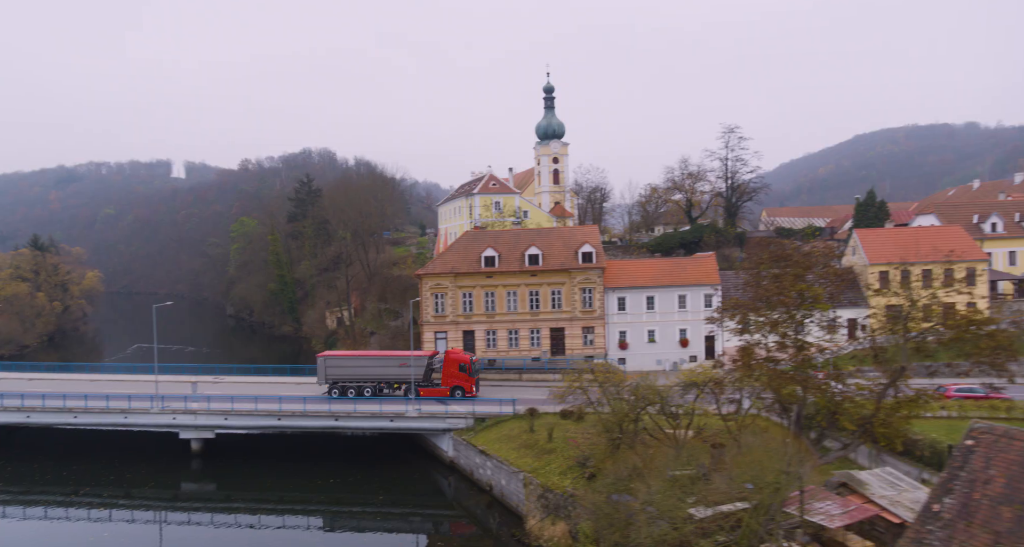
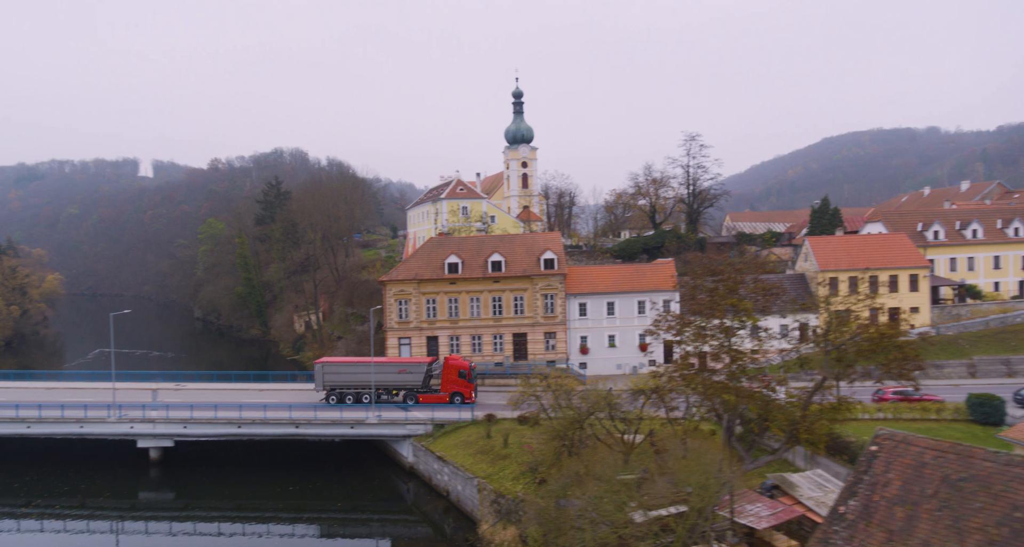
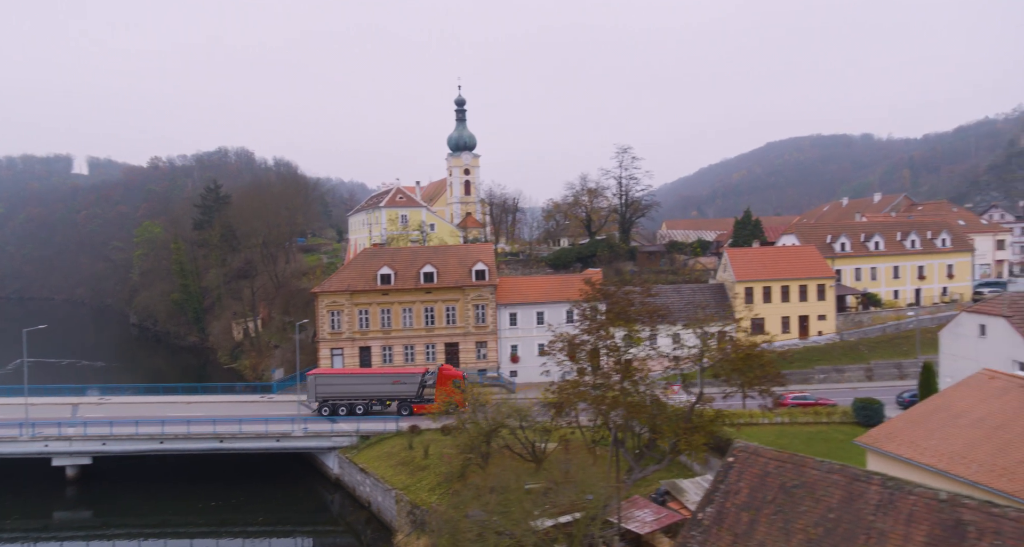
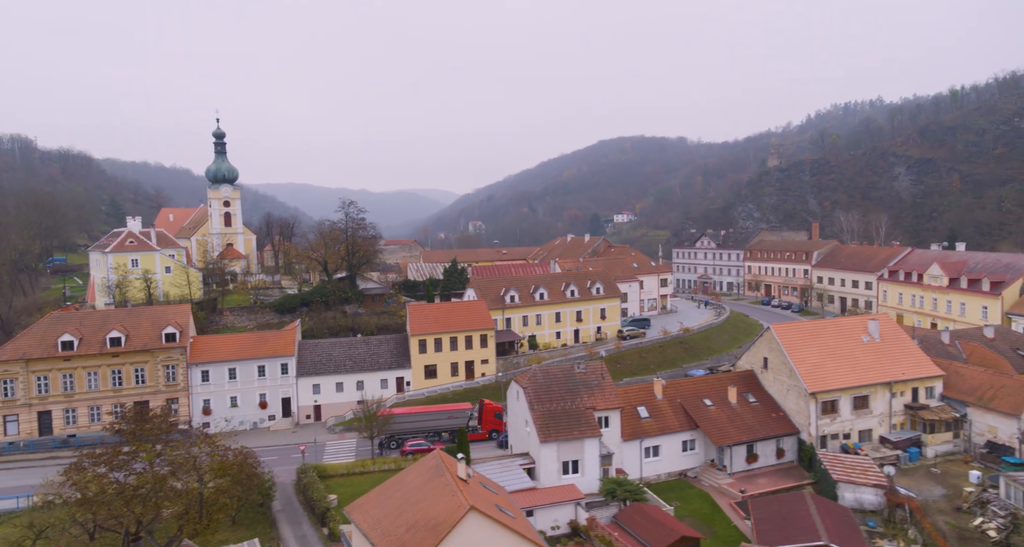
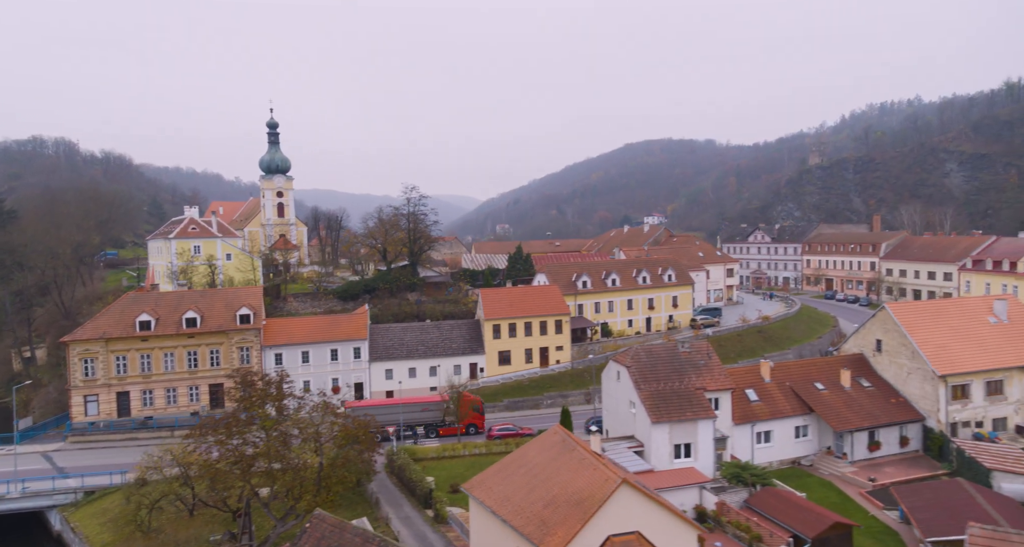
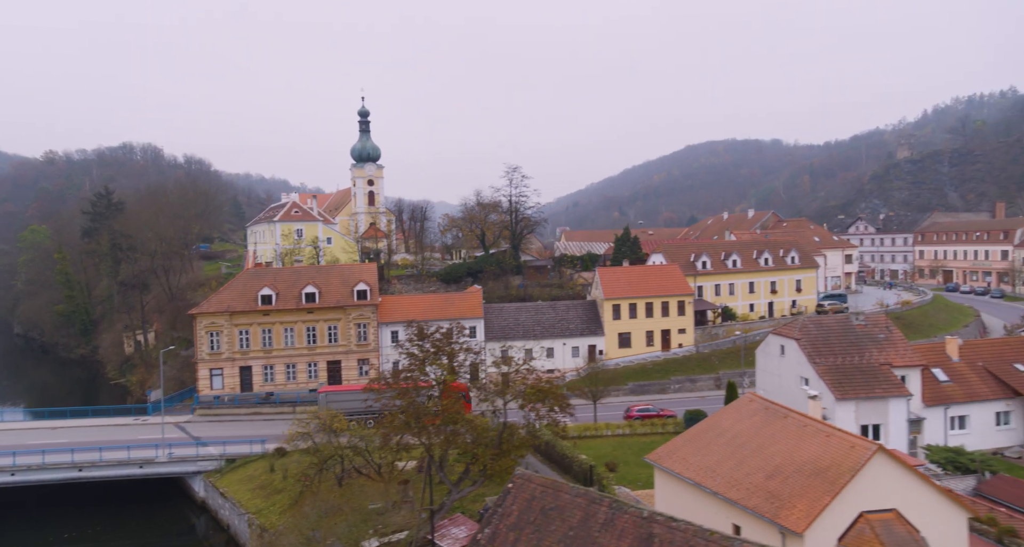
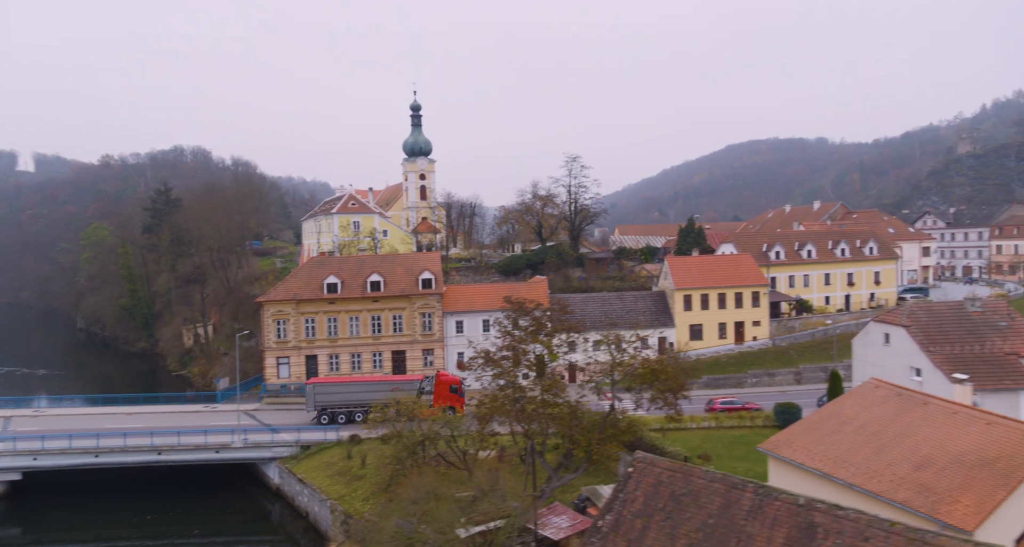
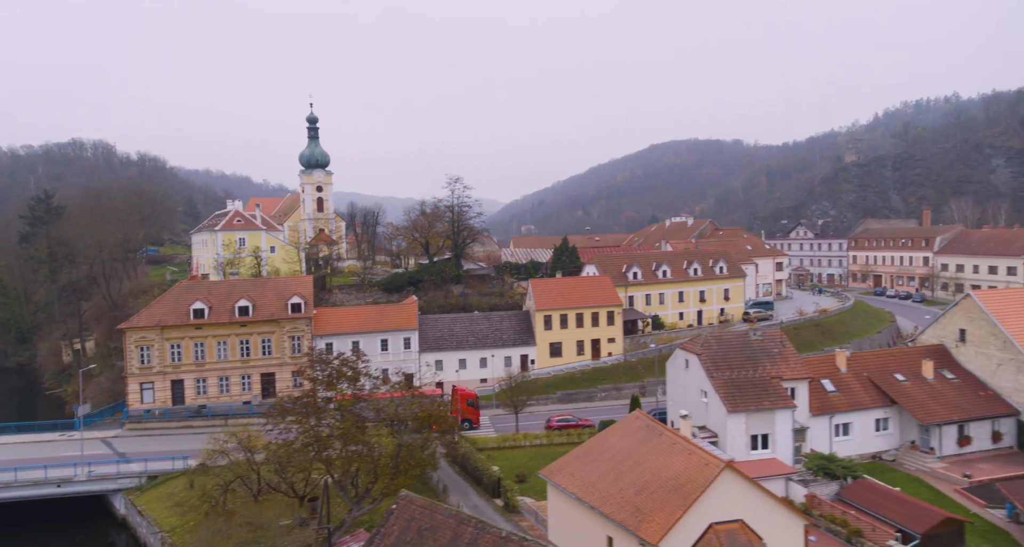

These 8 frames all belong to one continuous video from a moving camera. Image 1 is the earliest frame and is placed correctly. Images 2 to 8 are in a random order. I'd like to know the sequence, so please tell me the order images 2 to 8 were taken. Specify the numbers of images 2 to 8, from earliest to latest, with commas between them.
2, 3, 7, 6, 8, 5, 4
